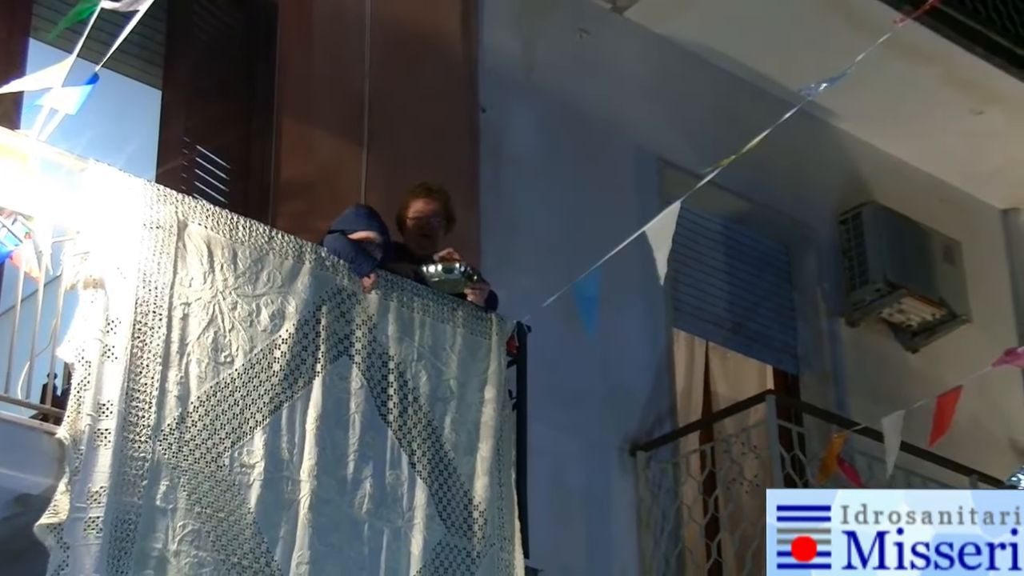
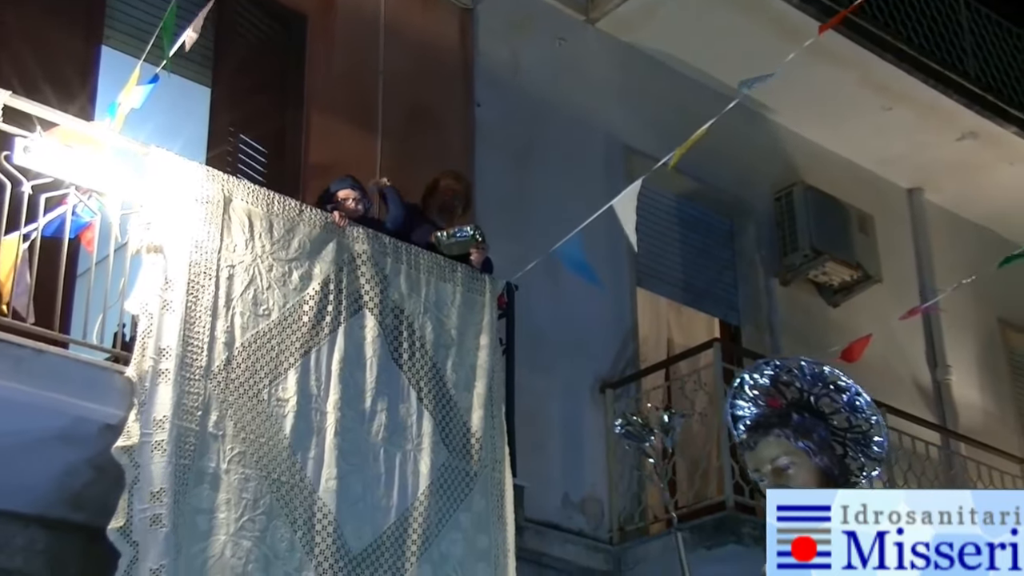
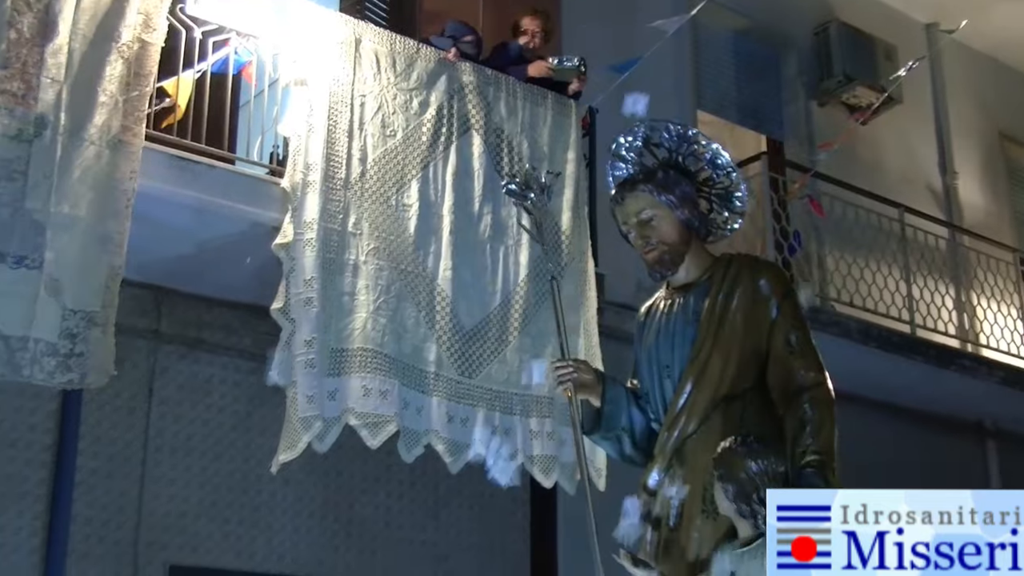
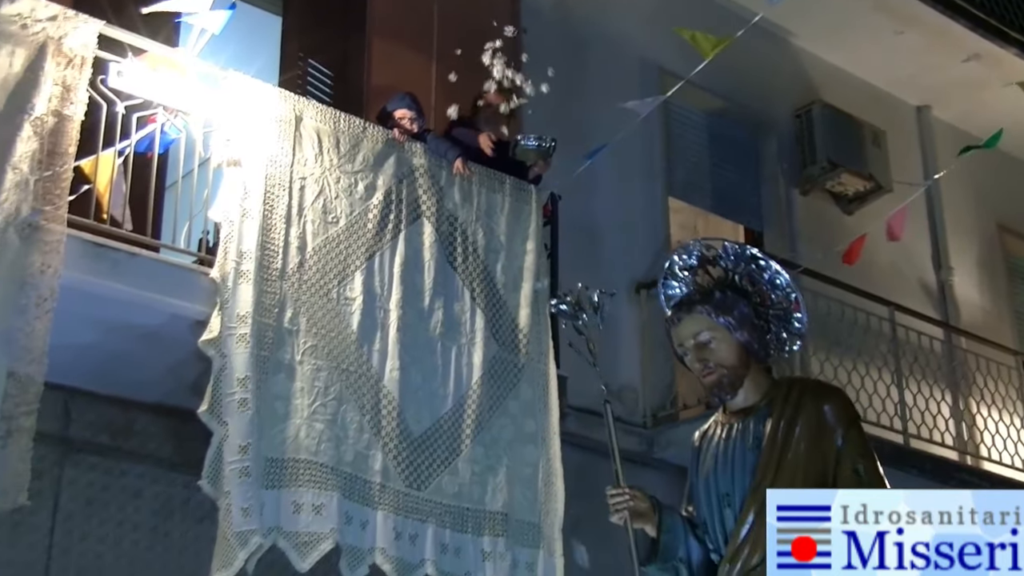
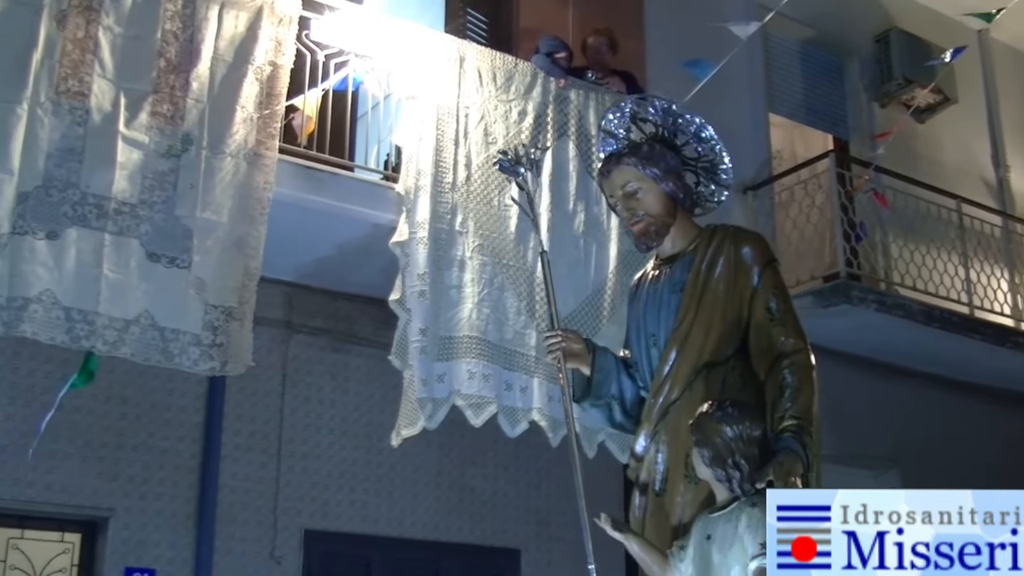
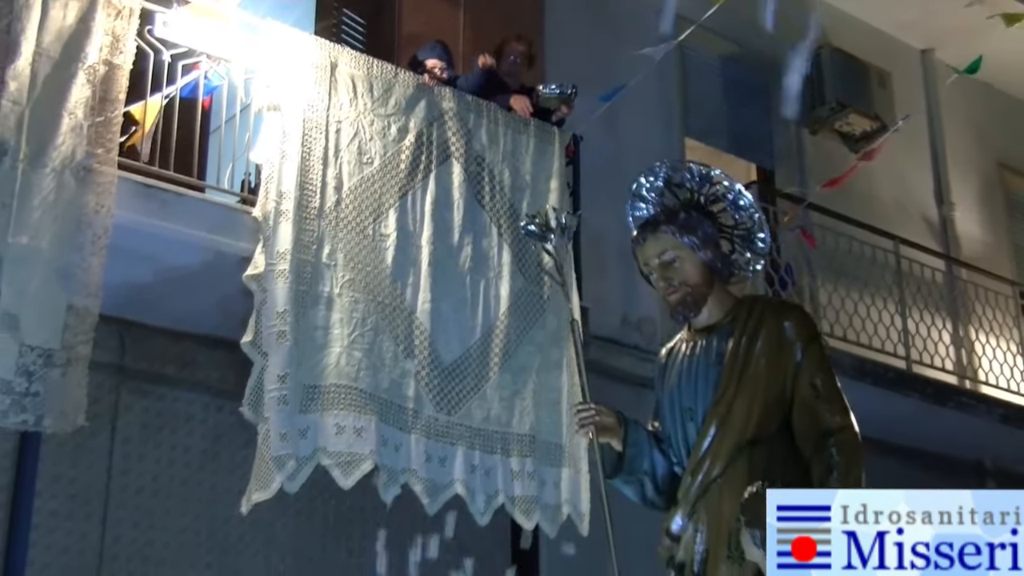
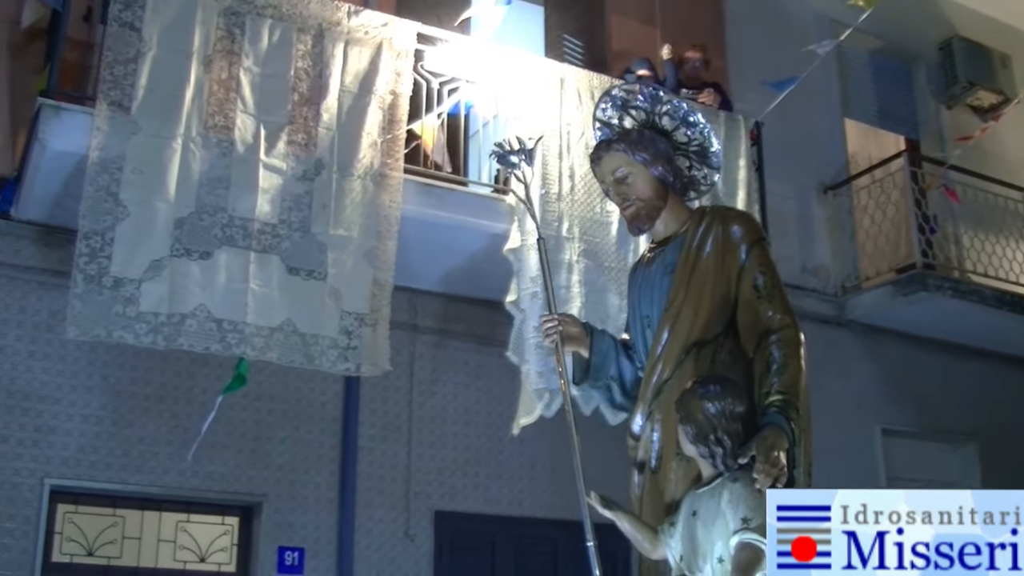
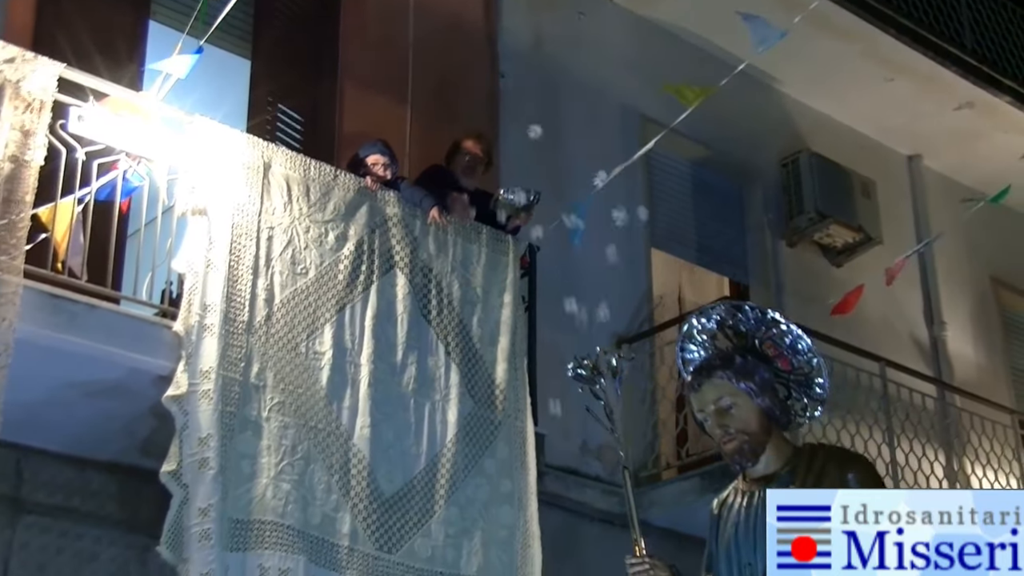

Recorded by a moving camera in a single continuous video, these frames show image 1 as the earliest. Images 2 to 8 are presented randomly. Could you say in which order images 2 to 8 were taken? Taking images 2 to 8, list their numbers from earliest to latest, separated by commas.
2, 8, 4, 6, 3, 5, 7
